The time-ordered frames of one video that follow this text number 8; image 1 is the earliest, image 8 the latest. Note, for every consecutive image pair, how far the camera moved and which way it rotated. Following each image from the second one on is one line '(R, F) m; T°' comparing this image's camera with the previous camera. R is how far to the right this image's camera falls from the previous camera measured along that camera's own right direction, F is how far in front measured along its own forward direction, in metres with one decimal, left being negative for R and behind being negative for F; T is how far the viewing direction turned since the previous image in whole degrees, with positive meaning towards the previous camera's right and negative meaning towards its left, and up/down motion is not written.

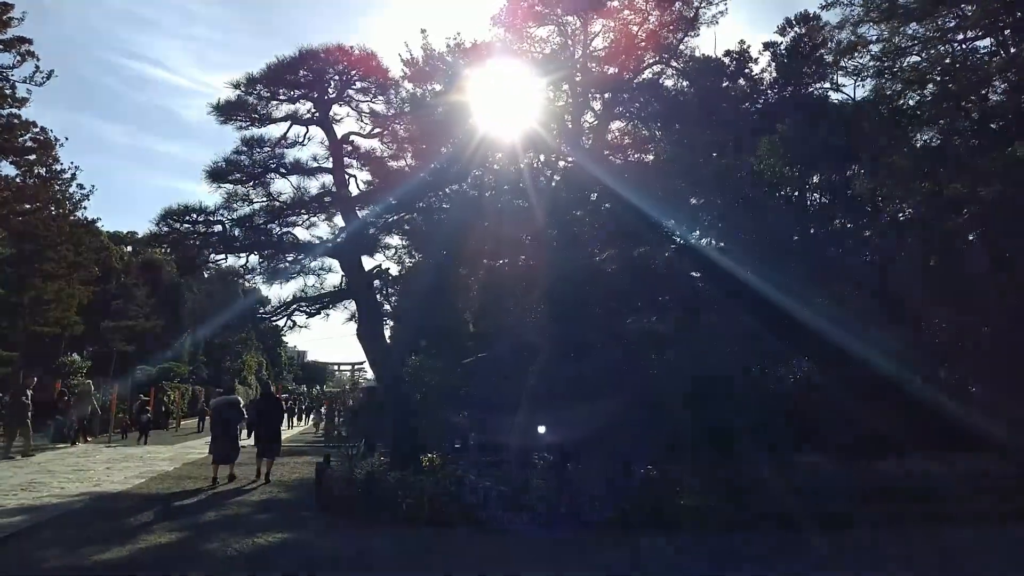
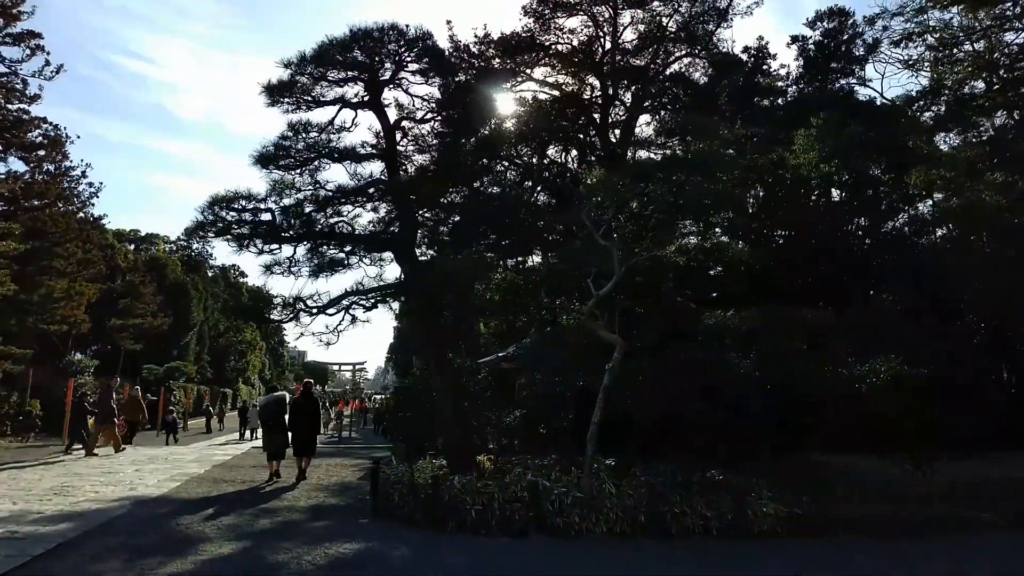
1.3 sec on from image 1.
(-0.9, +0.6) m; 0°
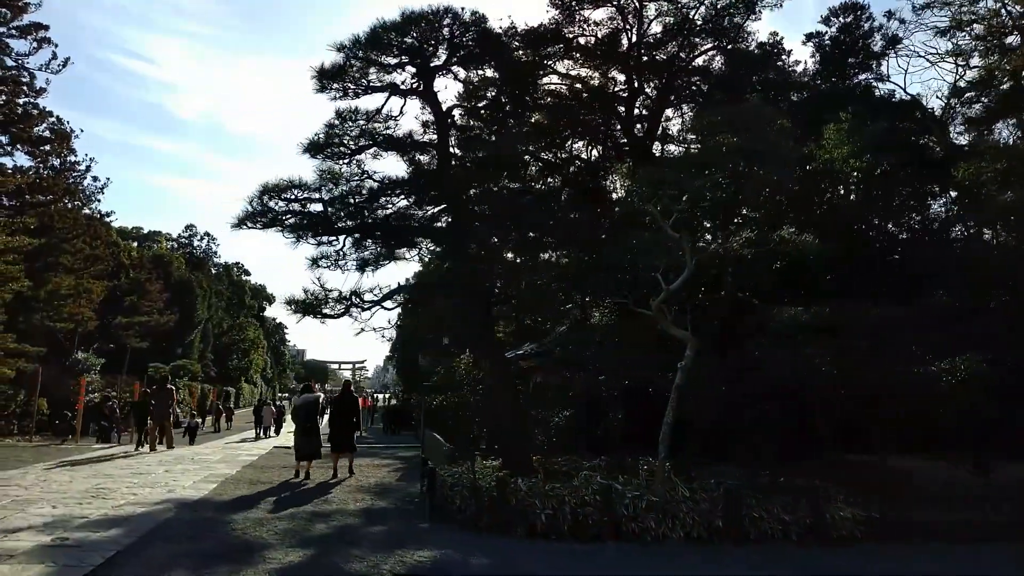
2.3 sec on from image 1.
(-0.9, +0.4) m; 0°
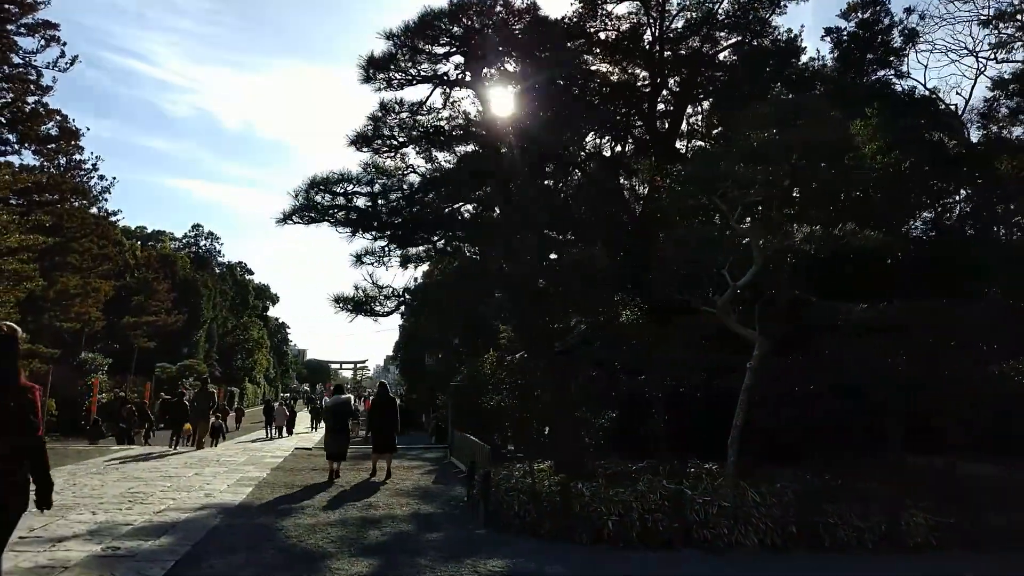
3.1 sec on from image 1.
(-0.7, +0.3) m; 0°
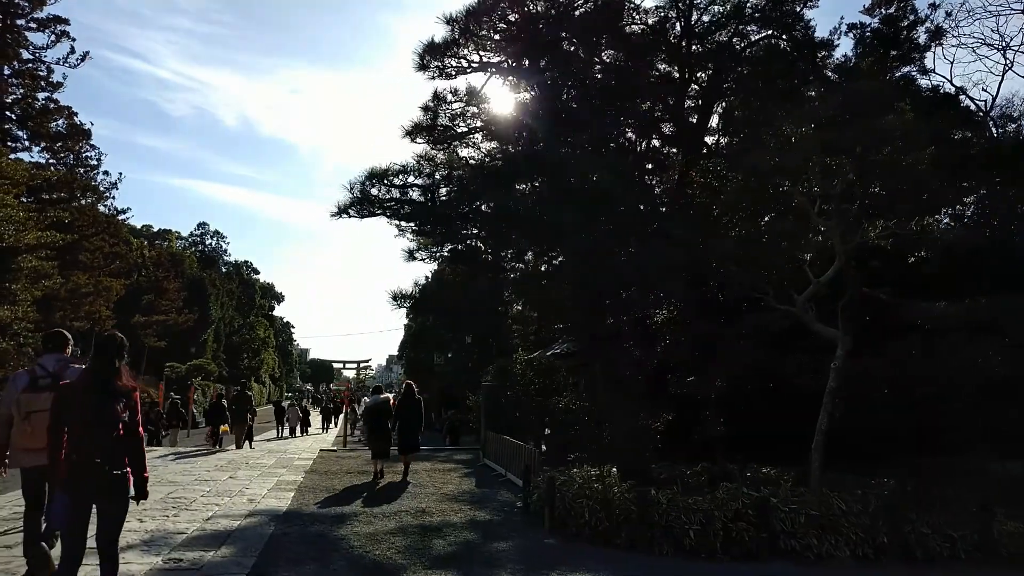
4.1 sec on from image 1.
(-0.8, +0.4) m; 0°
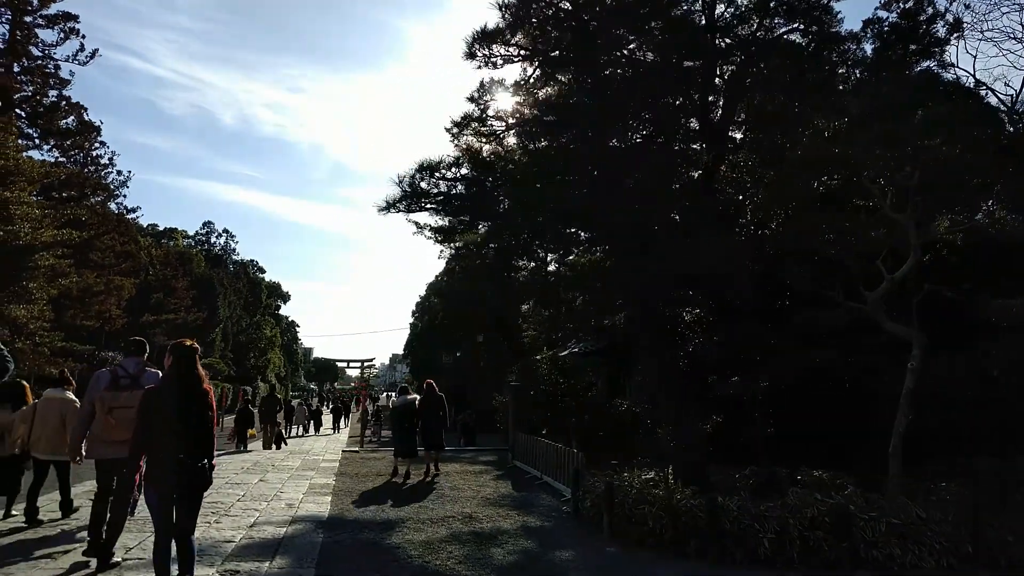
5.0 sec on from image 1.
(-0.6, +0.3) m; 0°
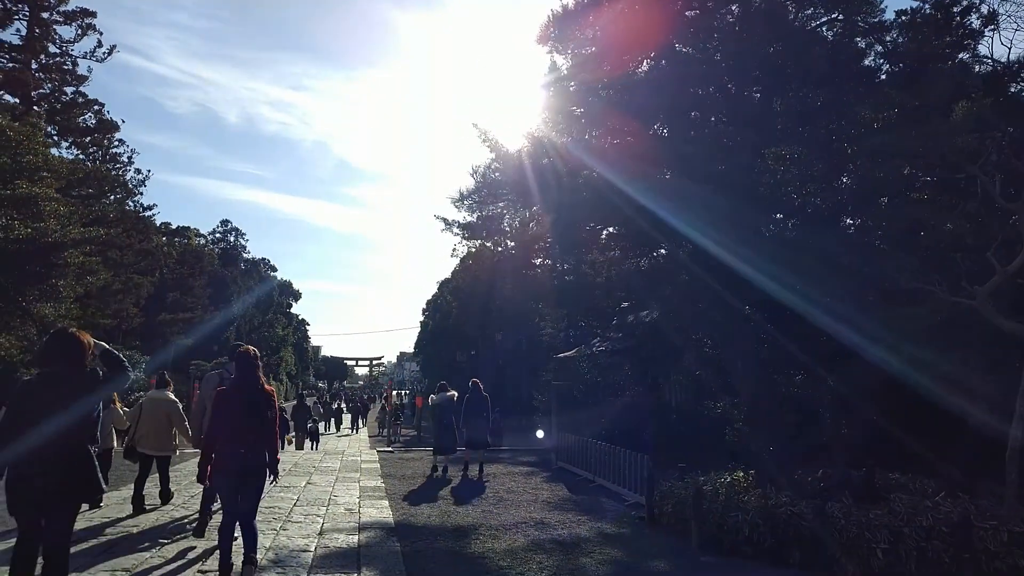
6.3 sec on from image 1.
(-0.9, +0.4) m; 0°
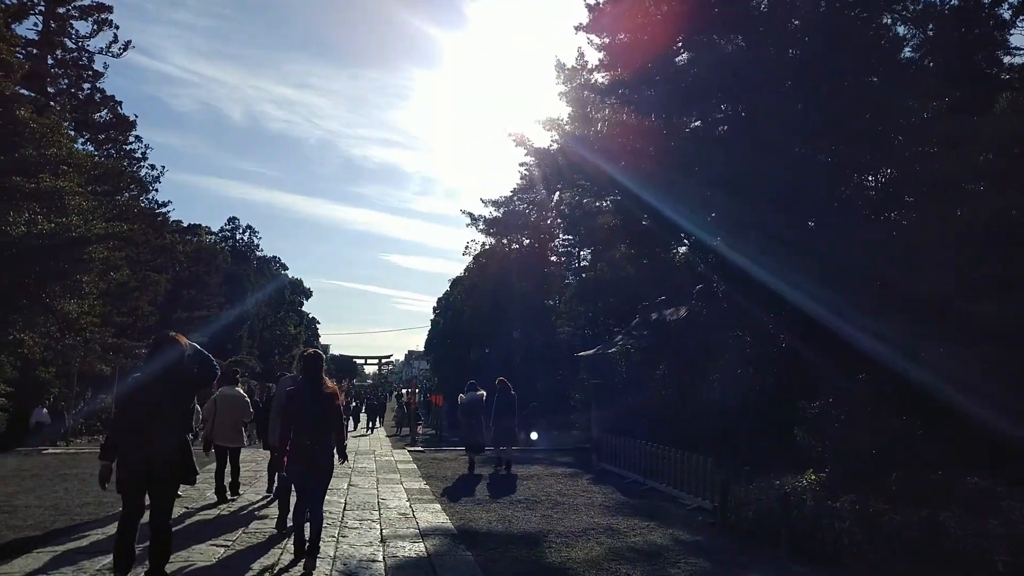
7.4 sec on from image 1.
(-0.7, +0.5) m; 0°
